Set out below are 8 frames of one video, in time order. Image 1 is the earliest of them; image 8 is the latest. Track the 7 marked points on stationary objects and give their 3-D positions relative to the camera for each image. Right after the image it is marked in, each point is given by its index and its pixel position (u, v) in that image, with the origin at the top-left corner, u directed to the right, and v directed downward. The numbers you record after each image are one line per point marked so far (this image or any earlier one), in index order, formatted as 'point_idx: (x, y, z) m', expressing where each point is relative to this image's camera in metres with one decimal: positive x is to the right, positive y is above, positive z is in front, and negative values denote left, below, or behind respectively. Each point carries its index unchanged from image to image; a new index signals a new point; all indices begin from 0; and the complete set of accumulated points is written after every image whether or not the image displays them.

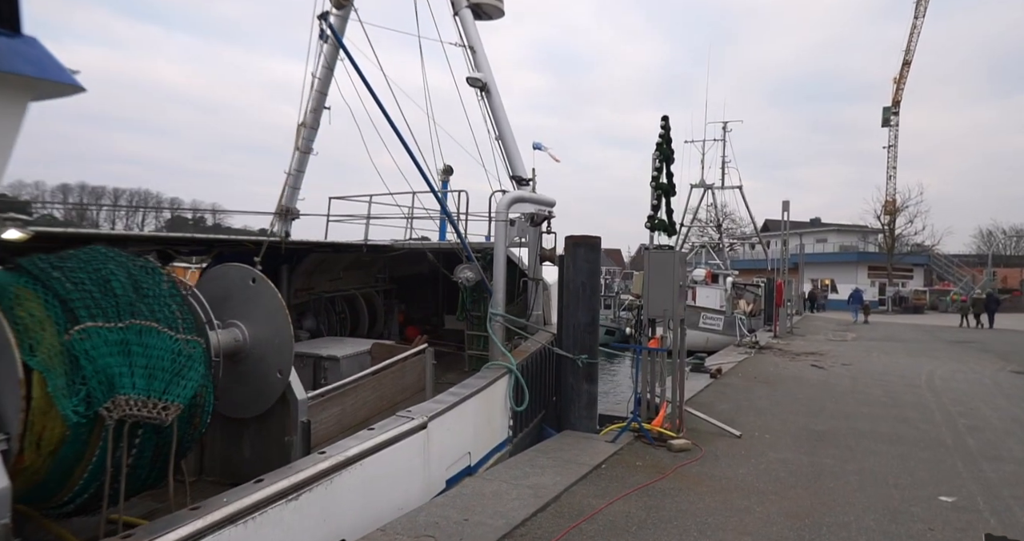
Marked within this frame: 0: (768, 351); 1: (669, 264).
0: (+6.9, -2.2, +14.9) m
1: (+1.7, +0.1, +6.0) m
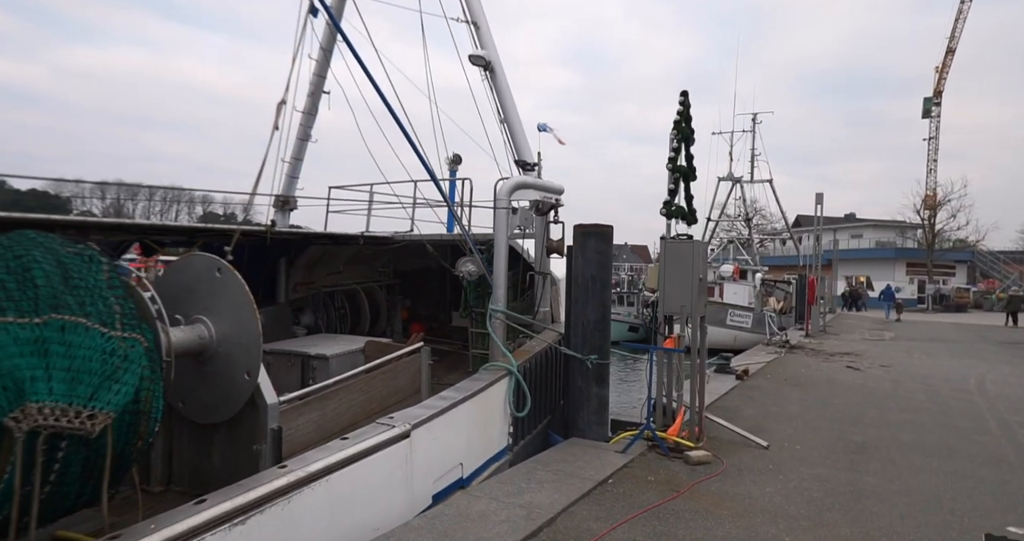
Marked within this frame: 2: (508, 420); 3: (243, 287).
0: (+7.3, -2.0, +14.1) m
1: (+1.7, +0.2, +5.4) m
2: (0.0, -1.4, +5.2) m
3: (-1.8, -0.1, +3.8) m
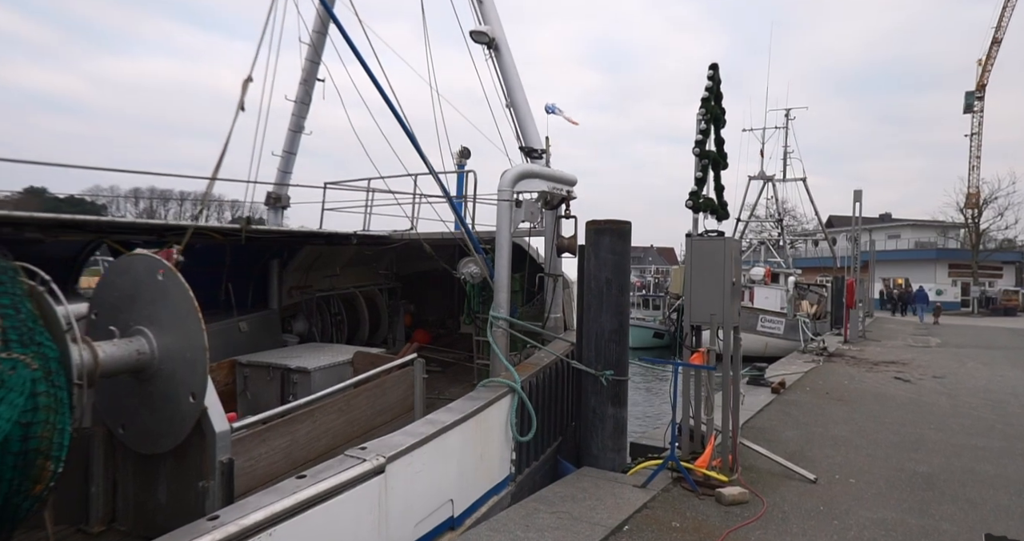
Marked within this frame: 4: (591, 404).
0: (+7.7, -2.1, +13.1) m
1: (+1.7, +0.1, +4.7) m
2: (0.0, -1.4, +4.5) m
3: (-1.9, -0.1, +3.2) m
4: (+0.7, -1.2, +5.1) m
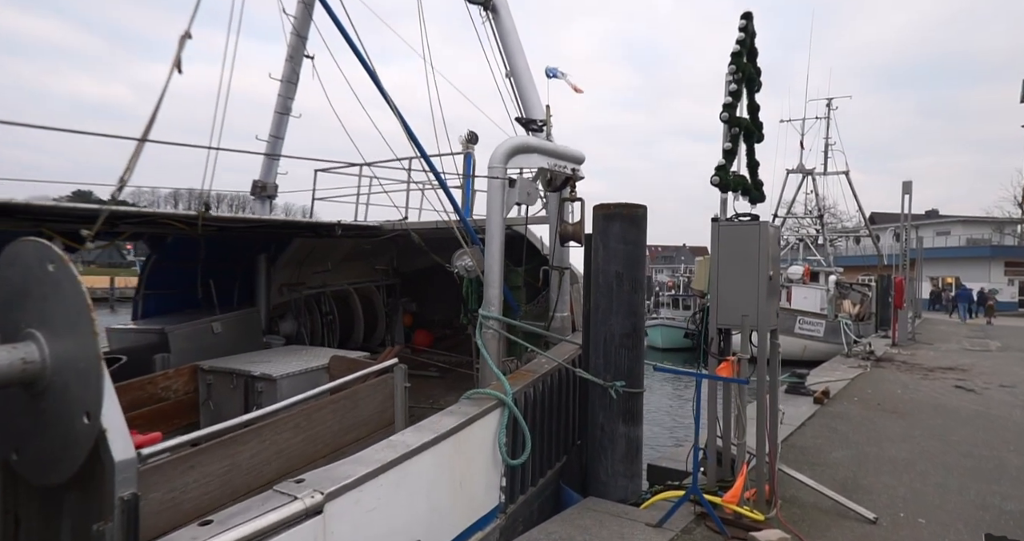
0: (+8.1, -2.0, +12.0) m
1: (+1.7, +0.2, +3.8) m
2: (-0.1, -1.4, +3.8) m
3: (-2.0, -0.1, +2.6) m
4: (+0.7, -1.2, +4.3) m
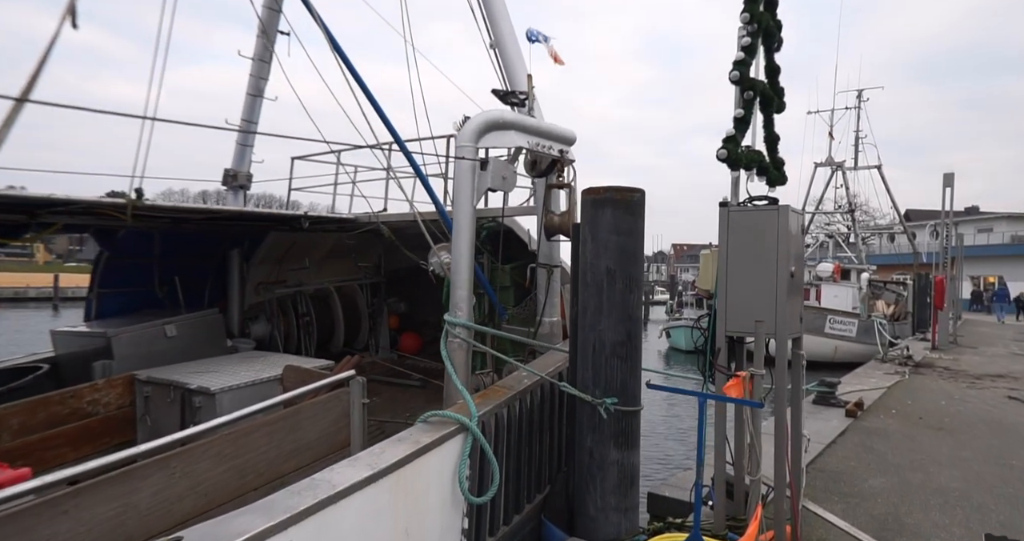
0: (+8.2, -2.0, +11.0) m
1: (+1.5, +0.2, +3.1) m
2: (-0.3, -1.3, +3.2) m
3: (-2.3, -0.1, +2.1) m
4: (+0.5, -1.1, +3.6) m
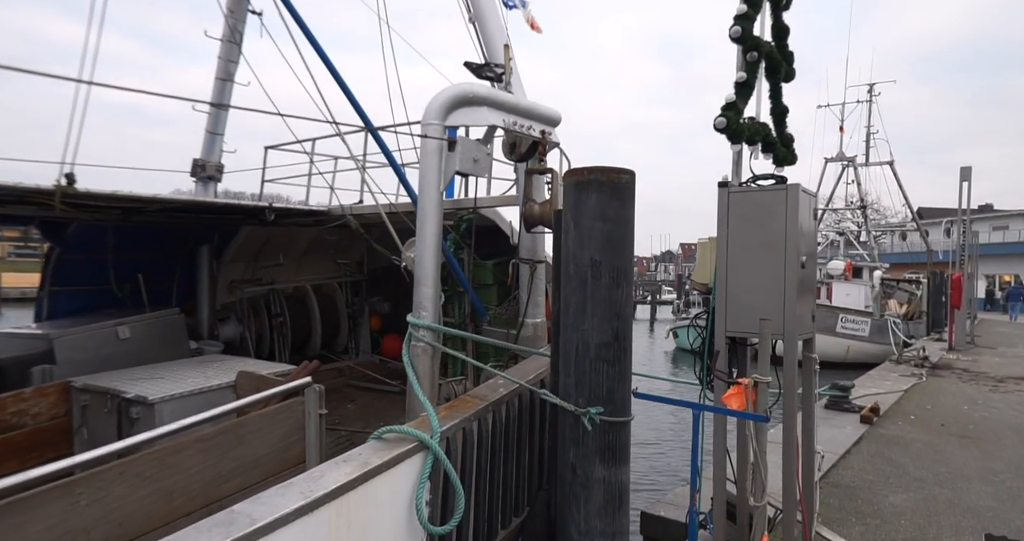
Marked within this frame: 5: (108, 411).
0: (+8.2, -1.9, +10.4) m
1: (+1.3, +0.3, +2.7) m
2: (-0.5, -1.3, +2.8) m
3: (-2.5, 0.0, +1.7) m
4: (+0.3, -1.1, +3.2) m
5: (-2.5, -0.9, +3.5) m
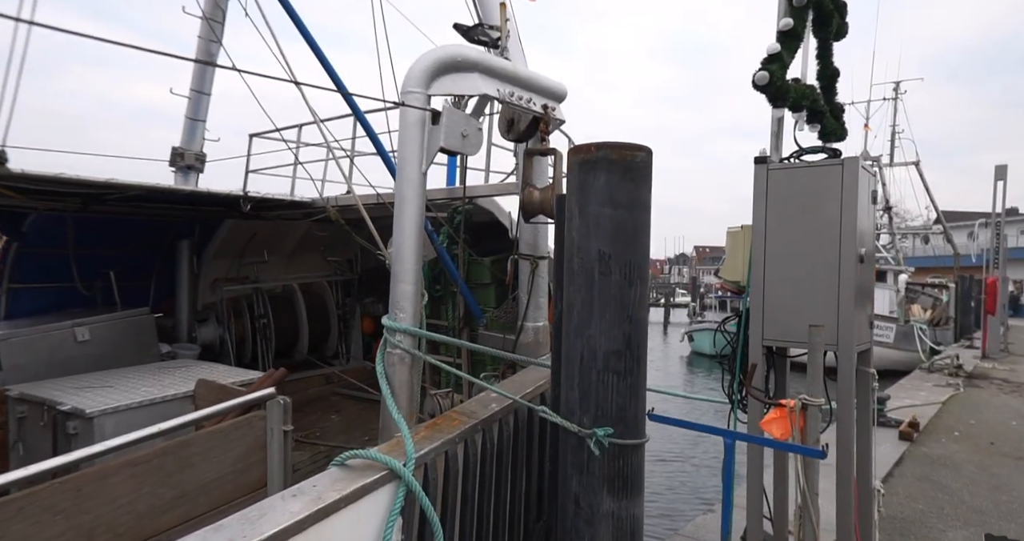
0: (+8.3, -2.0, +9.7) m
1: (+1.2, +0.3, +2.2) m
2: (-0.5, -1.3, +2.3) m
3: (-2.5, 0.0, +1.2) m
4: (+0.3, -1.1, +2.7) m
5: (-2.6, -0.8, +3.1) m
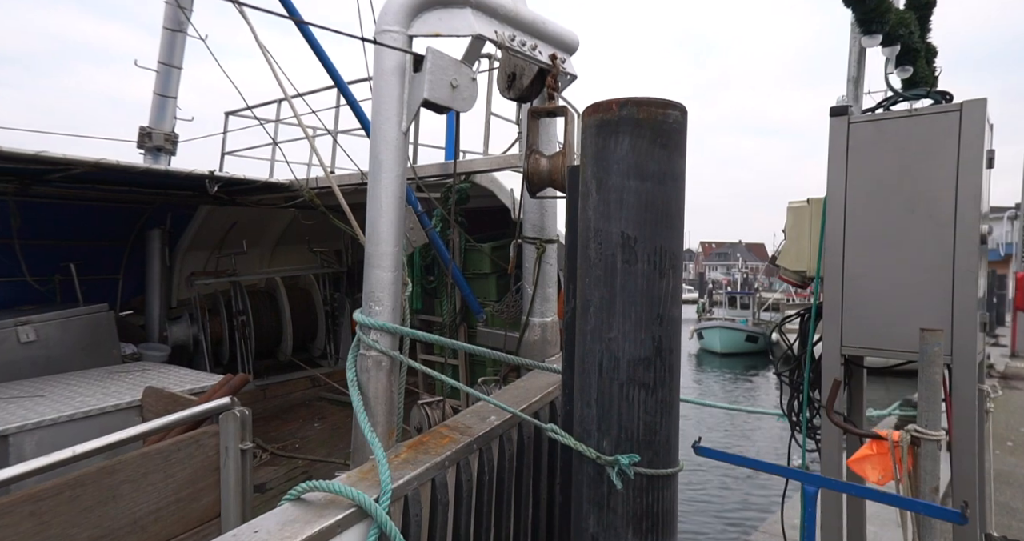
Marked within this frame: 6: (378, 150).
0: (+8.4, -1.9, +9.1) m
1: (+1.2, +0.3, +1.6) m
2: (-0.5, -1.2, +1.8) m
3: (-2.5, +0.1, +0.7) m
4: (+0.3, -1.0, +2.2) m
5: (-2.6, -0.8, +2.6) m
6: (-0.5, +0.4, +2.1) m
